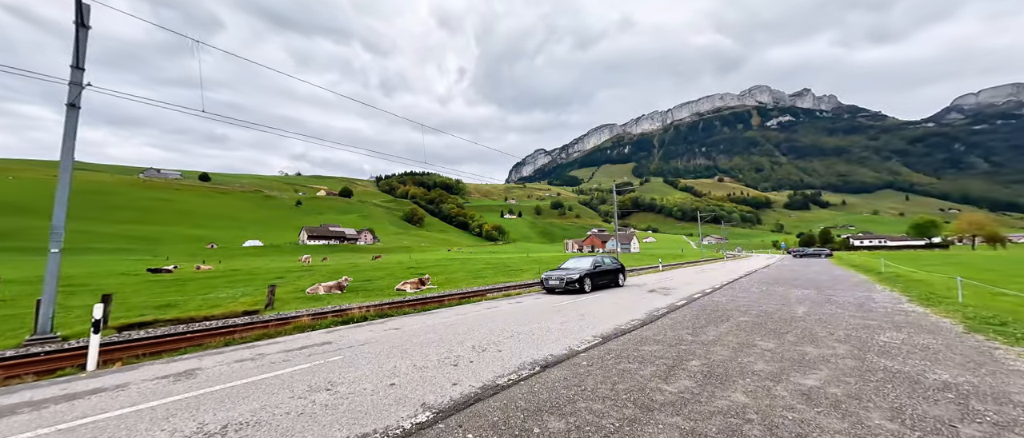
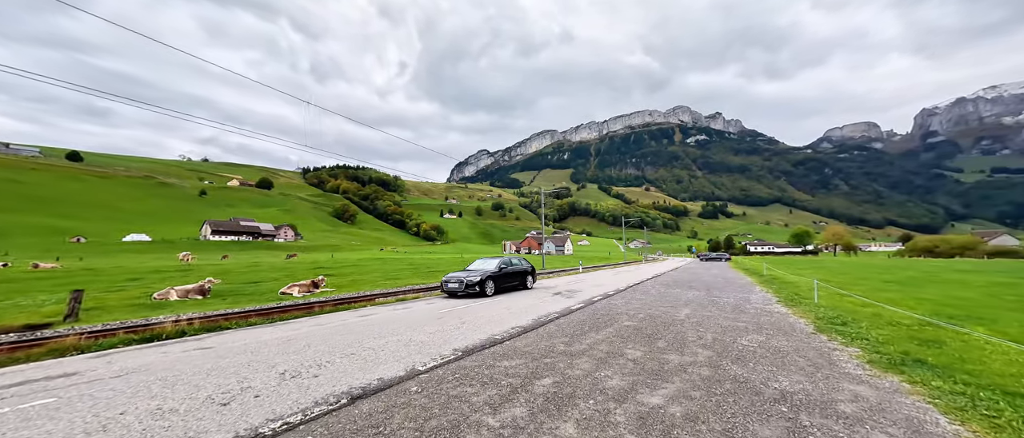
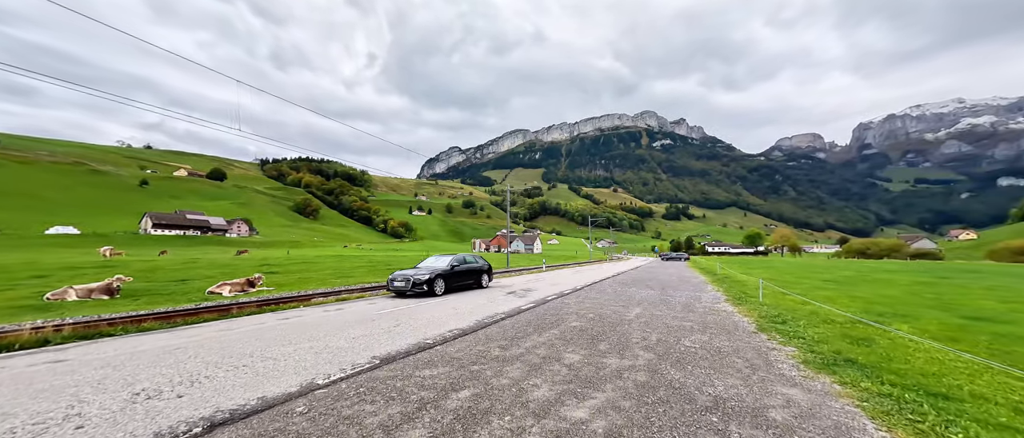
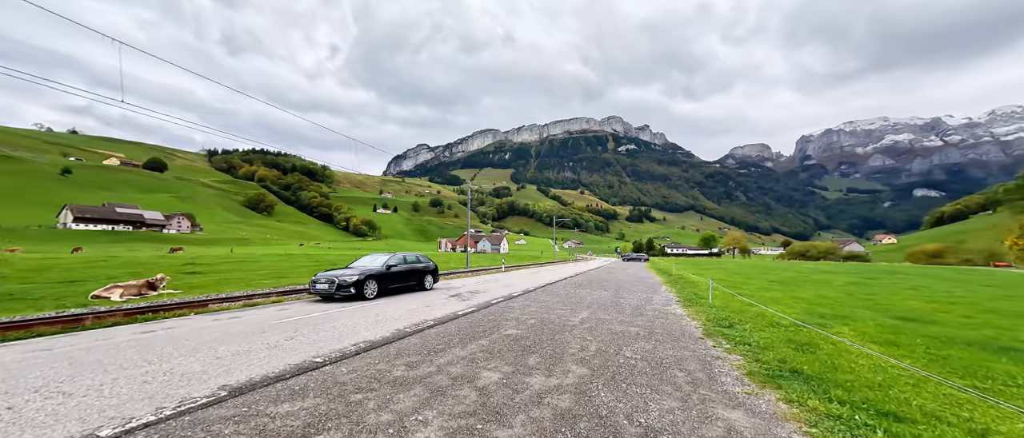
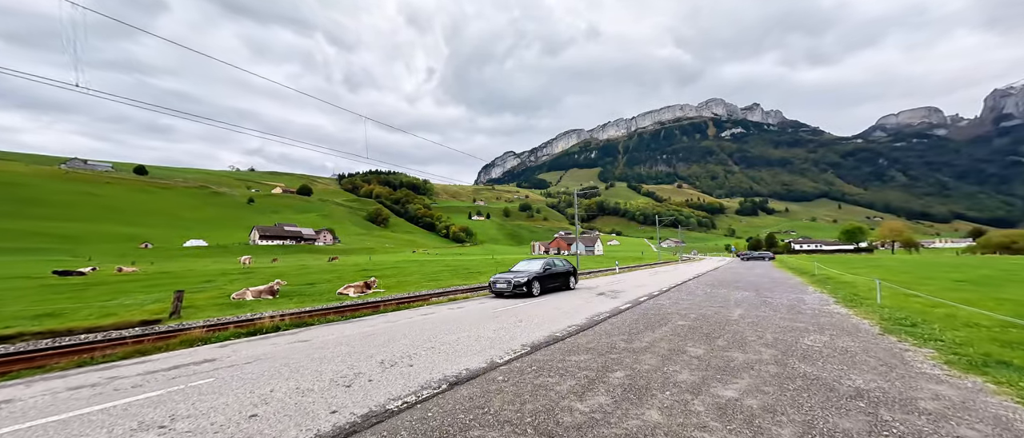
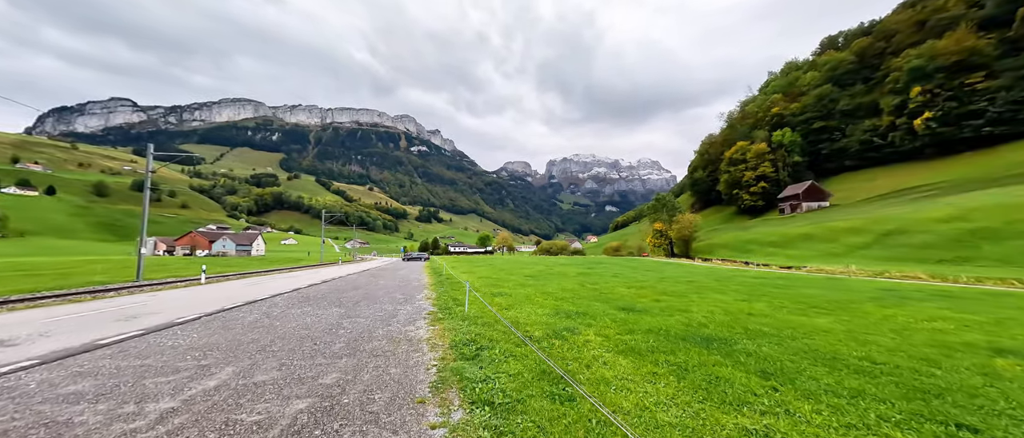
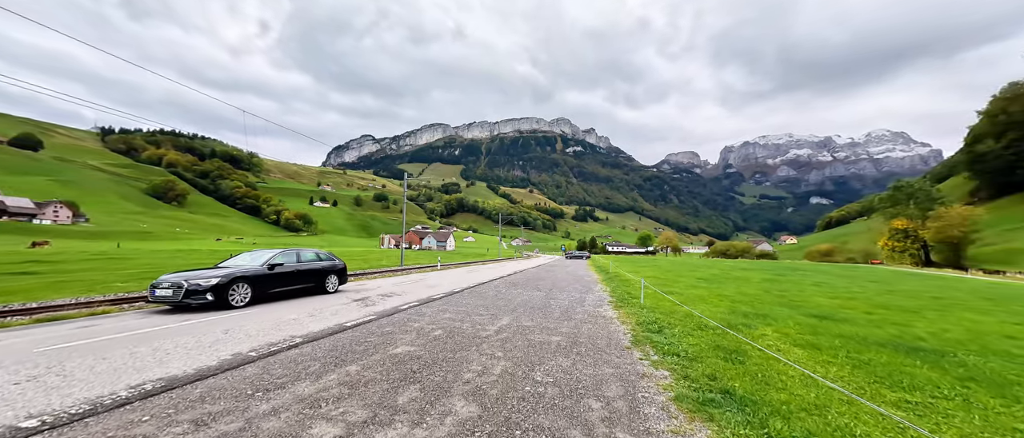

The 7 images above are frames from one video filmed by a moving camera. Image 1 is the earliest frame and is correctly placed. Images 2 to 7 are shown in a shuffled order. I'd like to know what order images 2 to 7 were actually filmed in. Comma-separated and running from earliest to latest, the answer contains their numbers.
5, 2, 3, 4, 7, 6
